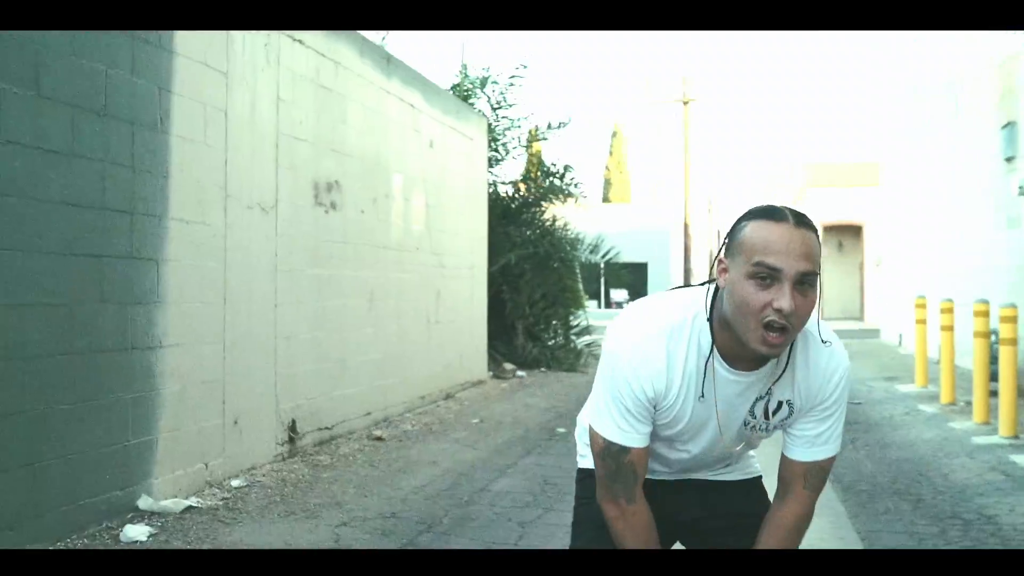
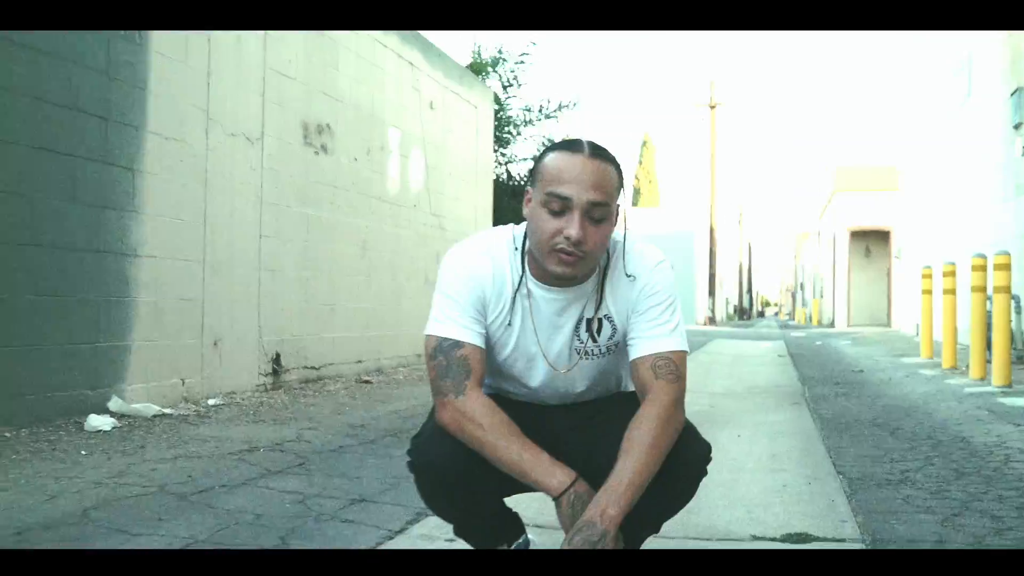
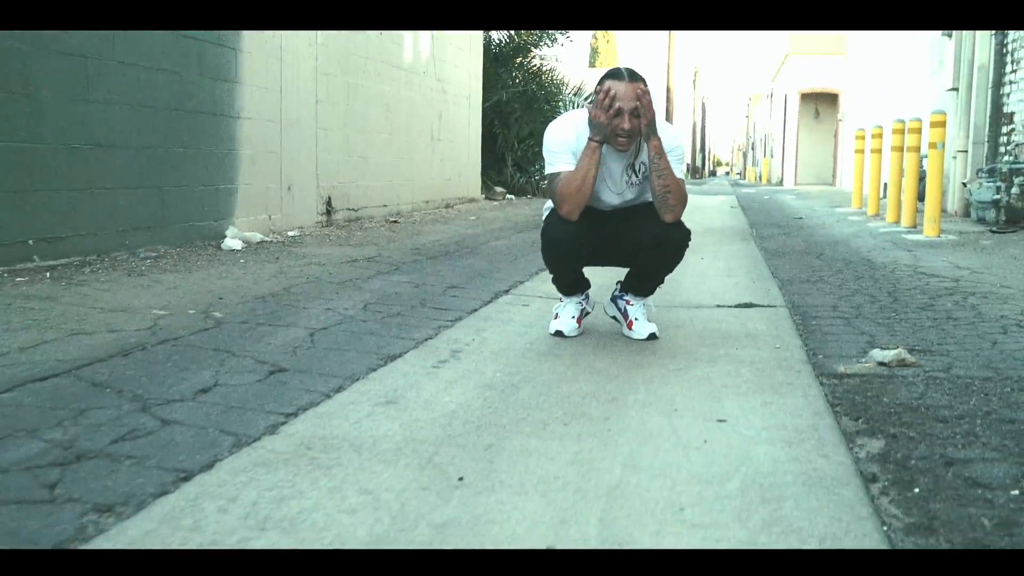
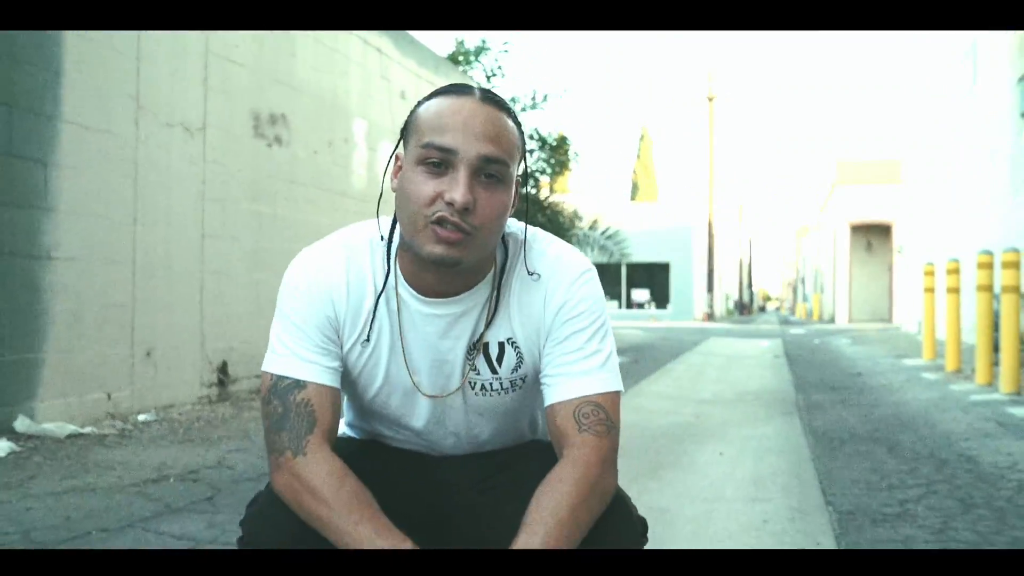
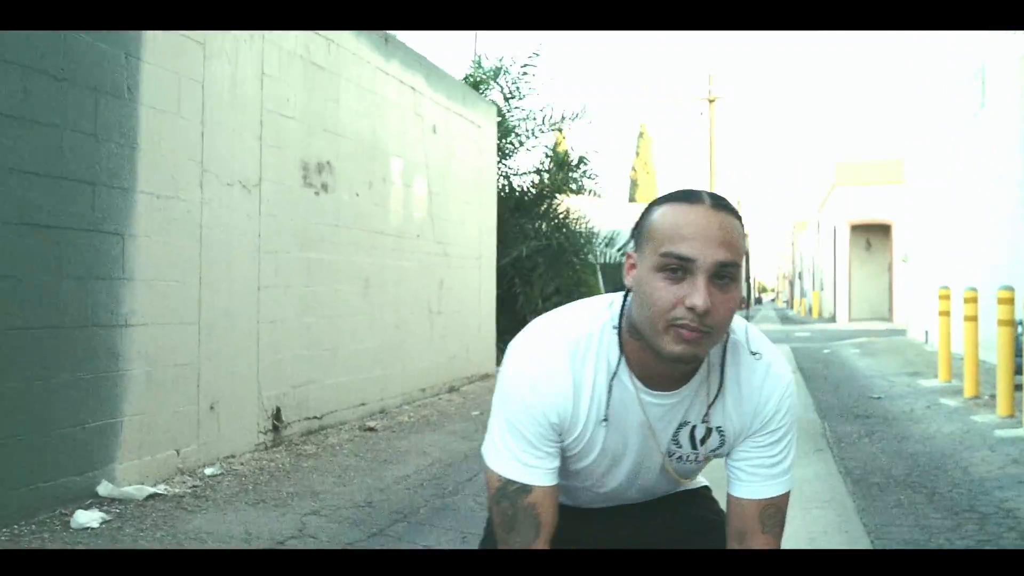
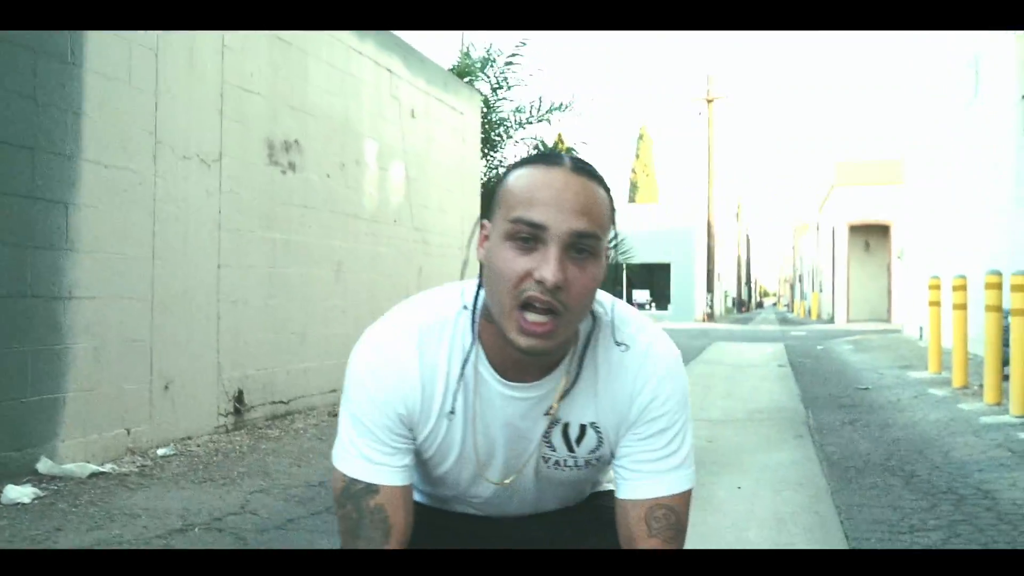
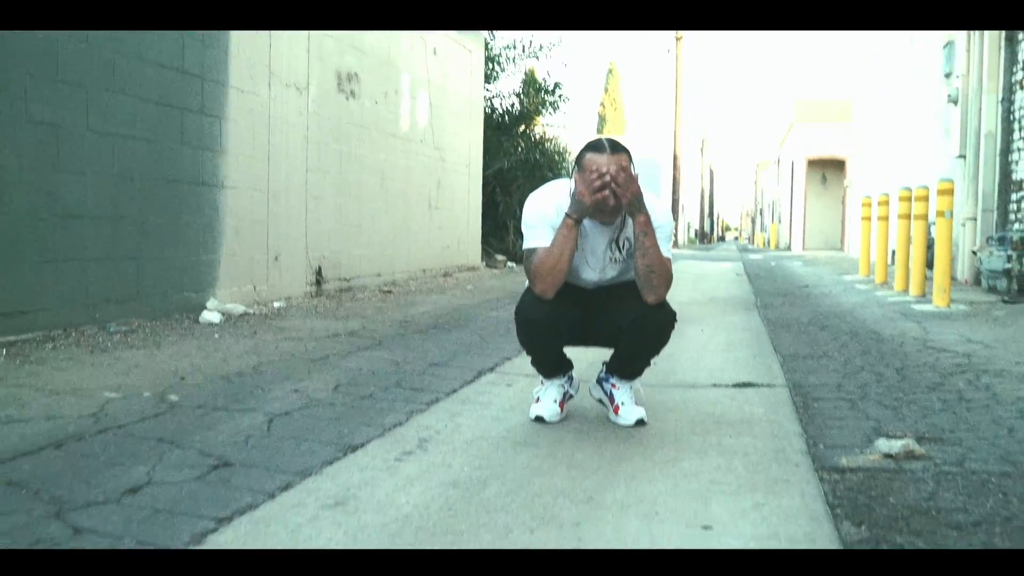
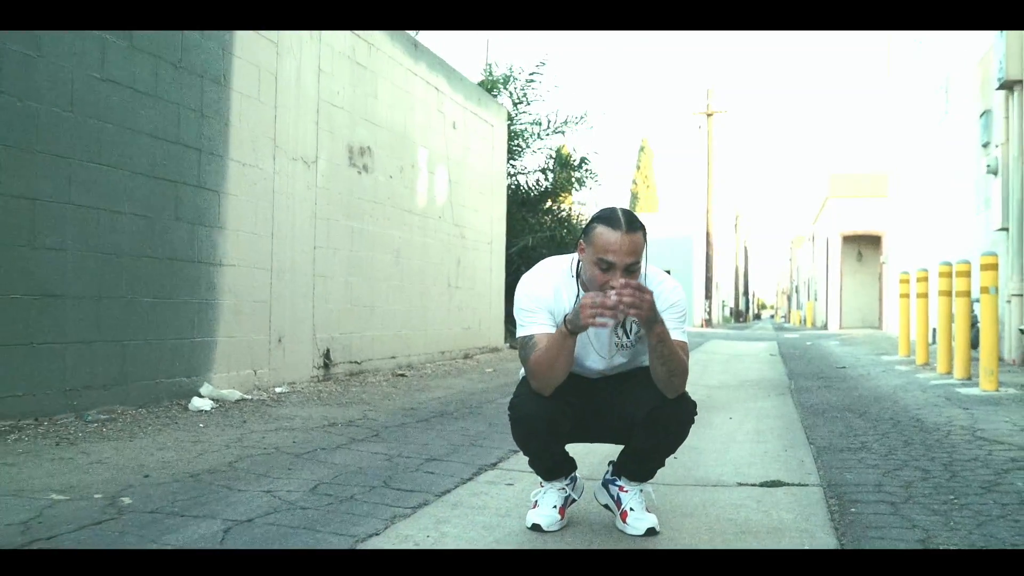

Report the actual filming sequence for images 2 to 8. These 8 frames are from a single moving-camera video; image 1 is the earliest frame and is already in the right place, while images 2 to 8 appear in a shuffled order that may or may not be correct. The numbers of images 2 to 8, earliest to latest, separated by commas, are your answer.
5, 6, 4, 2, 8, 7, 3
